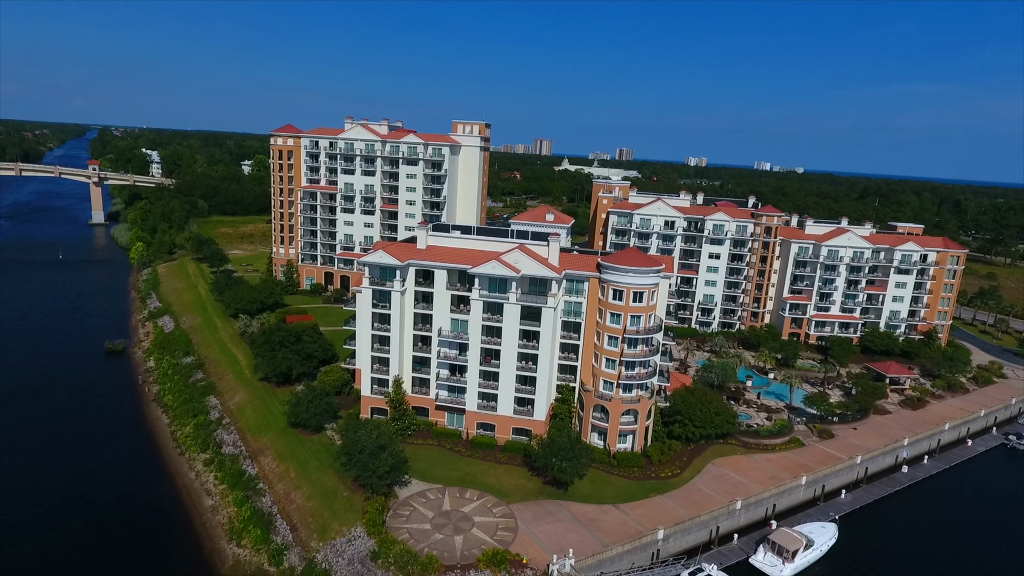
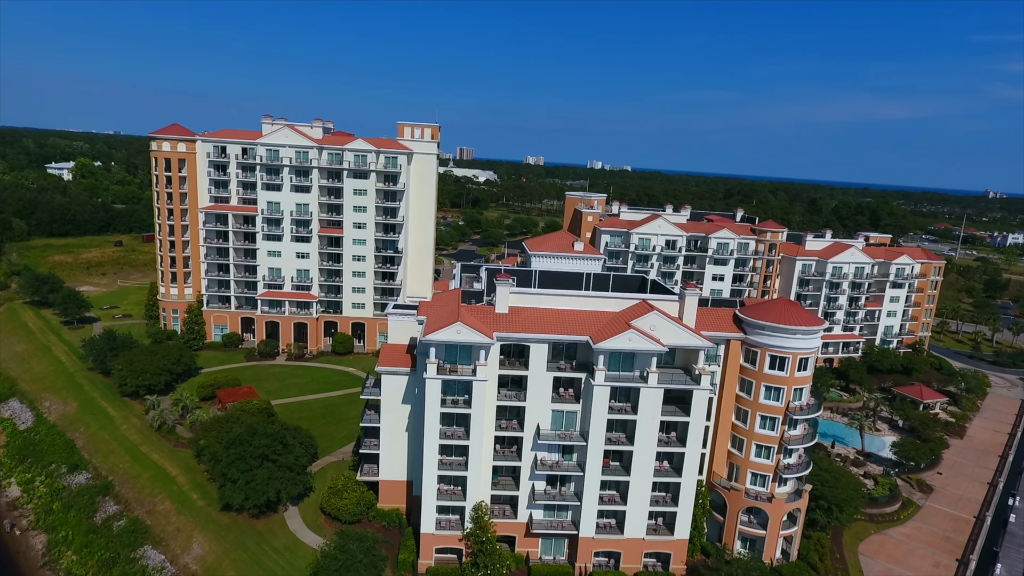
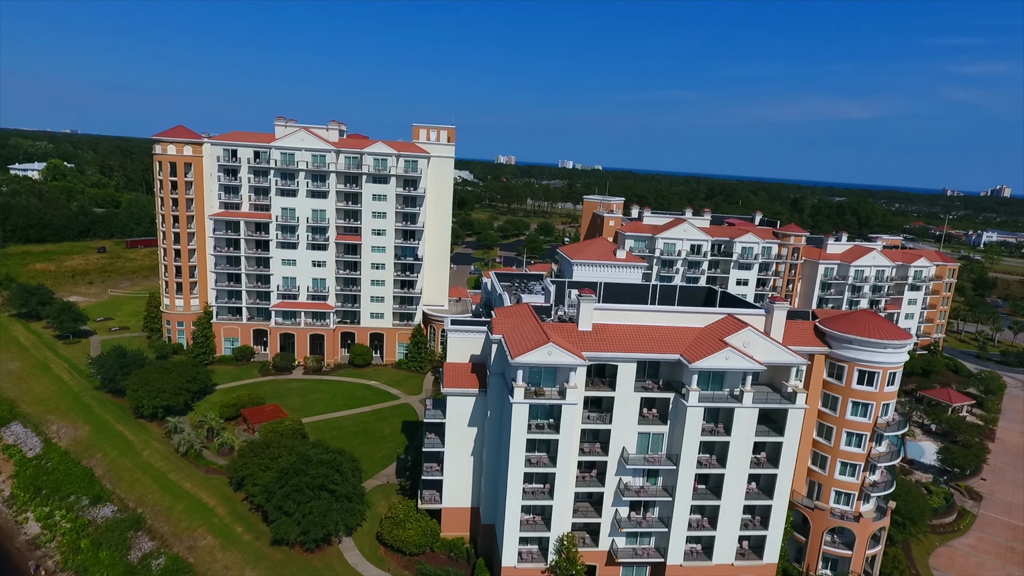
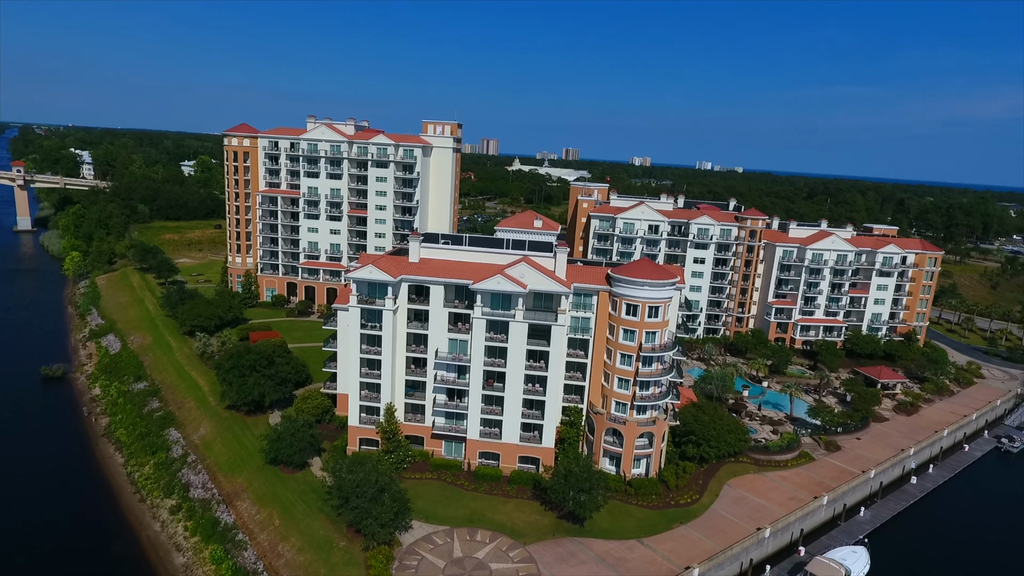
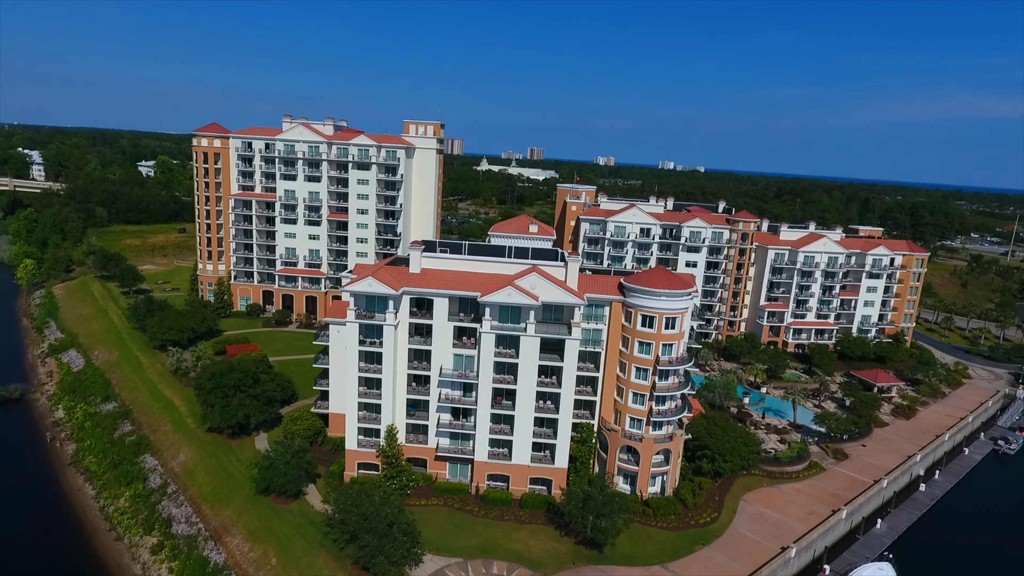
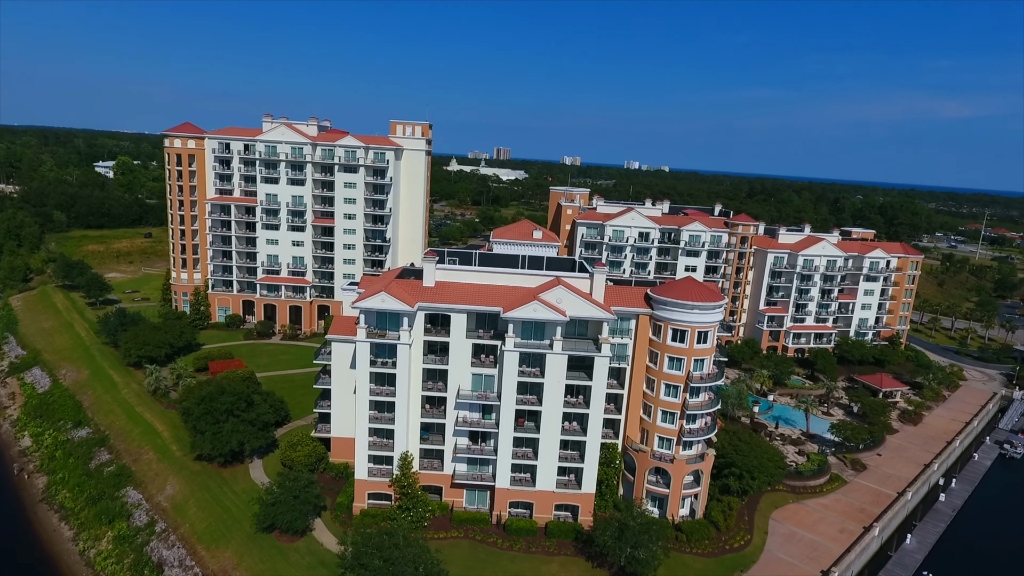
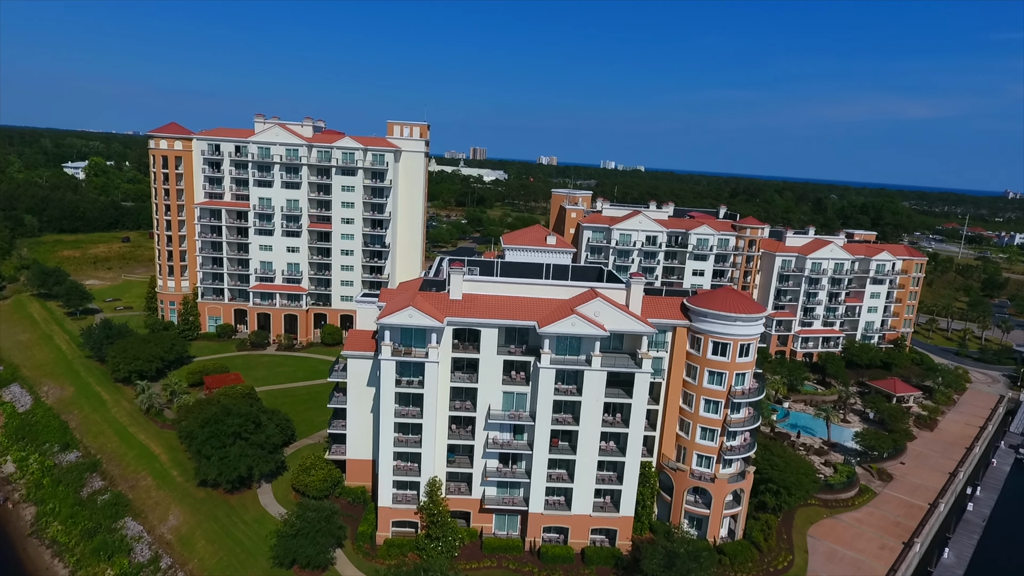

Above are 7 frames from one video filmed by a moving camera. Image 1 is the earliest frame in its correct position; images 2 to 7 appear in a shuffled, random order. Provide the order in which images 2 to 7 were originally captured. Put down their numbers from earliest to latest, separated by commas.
4, 5, 6, 7, 2, 3
